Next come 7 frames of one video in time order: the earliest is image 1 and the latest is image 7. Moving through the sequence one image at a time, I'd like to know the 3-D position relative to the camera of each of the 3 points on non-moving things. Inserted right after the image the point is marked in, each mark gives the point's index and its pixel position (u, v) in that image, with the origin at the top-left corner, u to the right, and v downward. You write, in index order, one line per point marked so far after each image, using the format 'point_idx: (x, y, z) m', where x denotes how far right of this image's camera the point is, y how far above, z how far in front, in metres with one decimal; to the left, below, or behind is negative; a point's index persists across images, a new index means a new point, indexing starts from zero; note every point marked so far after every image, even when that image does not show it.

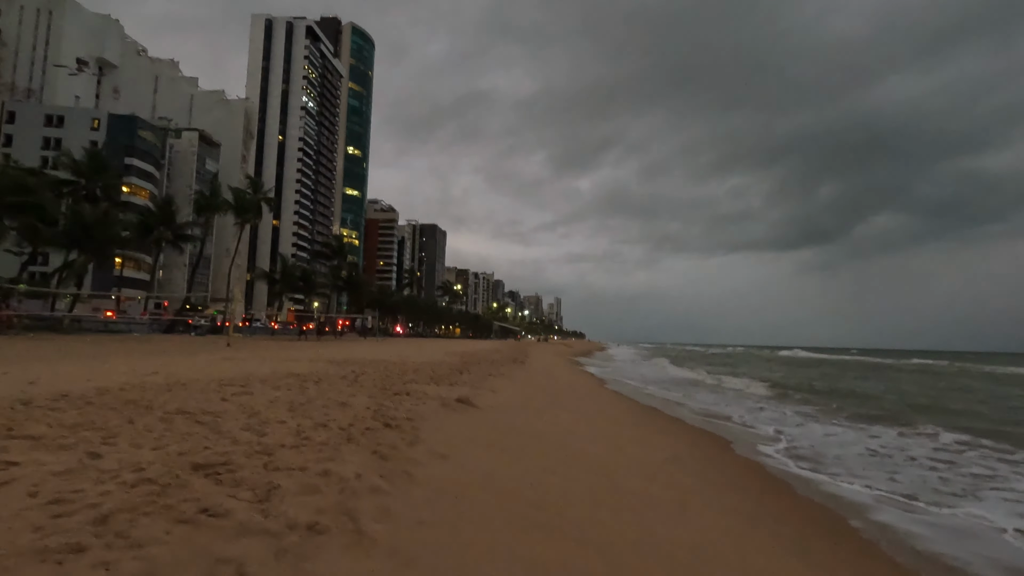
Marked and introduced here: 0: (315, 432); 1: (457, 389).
0: (-2.2, -1.6, +6.0) m
1: (-1.2, -2.2, +11.8) m
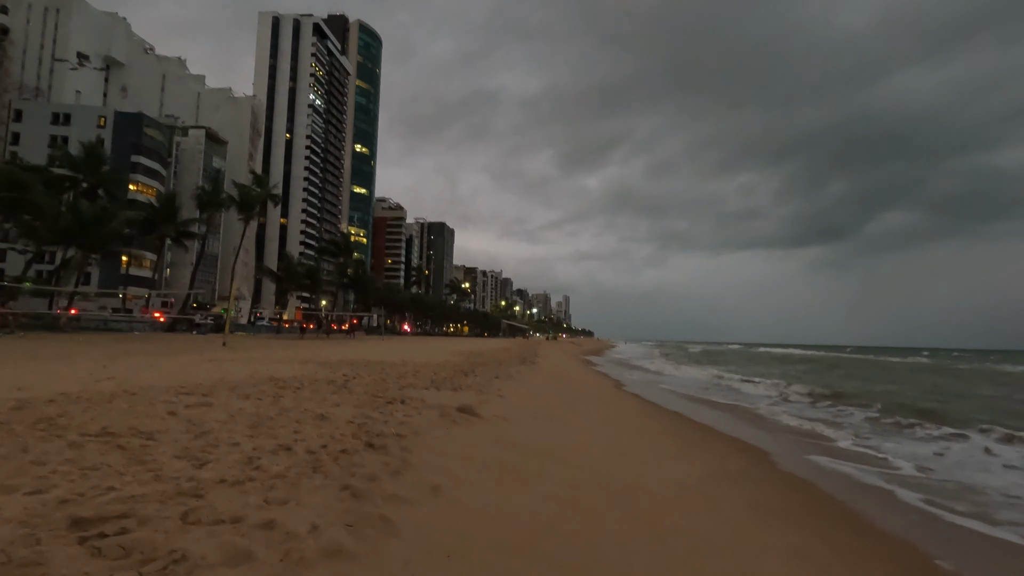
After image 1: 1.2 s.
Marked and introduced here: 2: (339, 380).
0: (-2.1, -1.5, +4.7) m
1: (-1.1, -2.1, +10.5) m
2: (-3.2, -1.7, +9.9) m
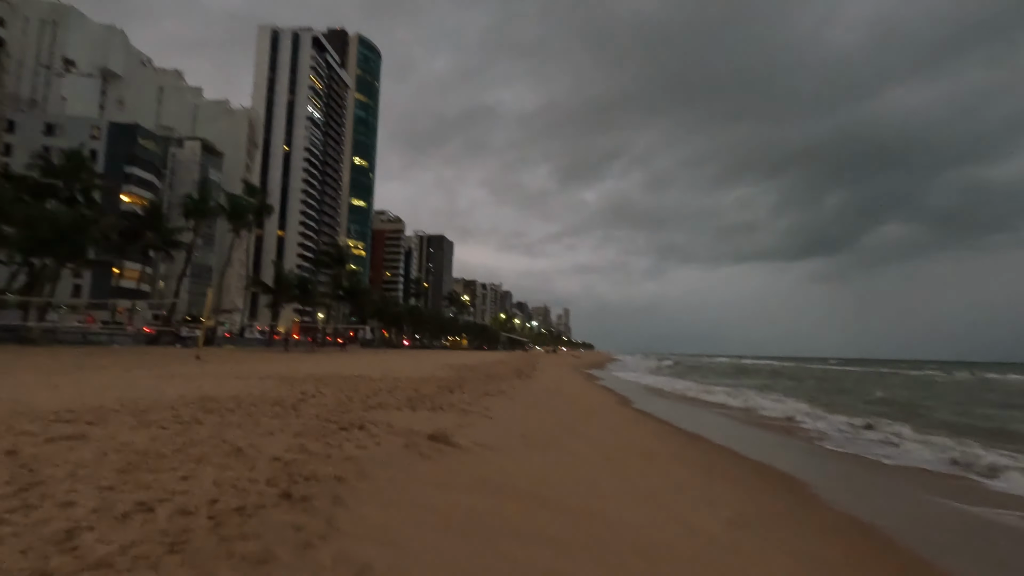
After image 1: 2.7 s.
0: (-2.3, -1.4, +3.1) m
1: (-1.3, -2.1, +8.9) m
2: (-3.4, -1.7, +8.2) m
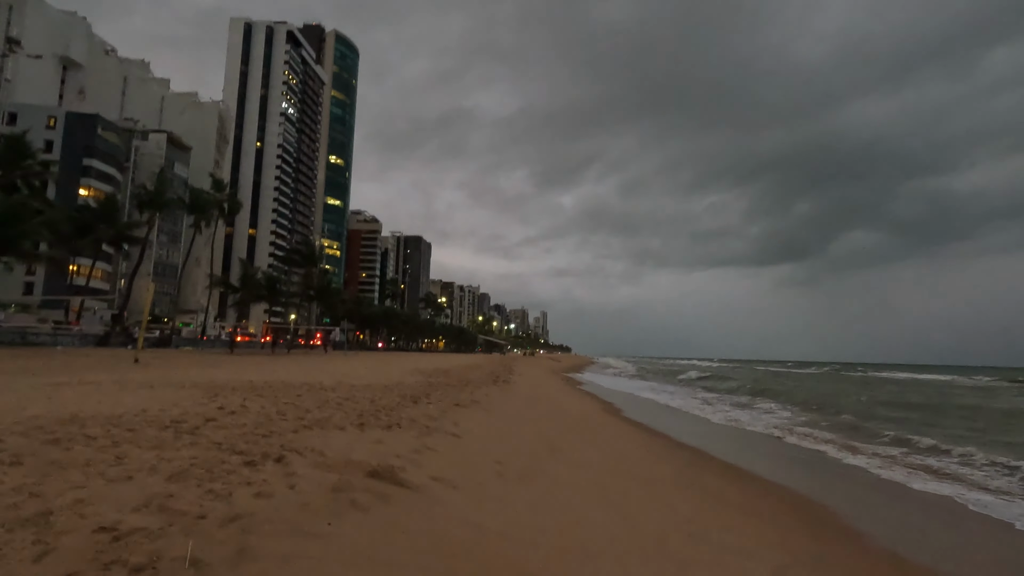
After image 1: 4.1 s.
0: (-2.4, -1.2, +1.2) m
1: (-1.6, -2.0, +7.0) m
2: (-3.7, -1.6, +6.3) m
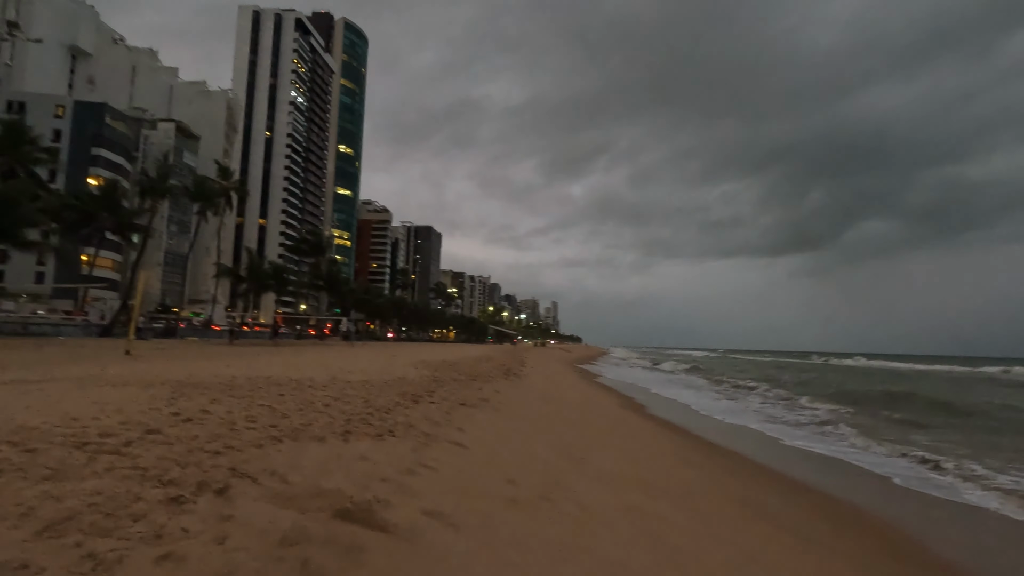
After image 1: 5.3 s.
0: (-2.4, -1.1, -0.1) m
1: (-1.4, -1.8, +5.7) m
2: (-3.6, -1.4, +5.1) m
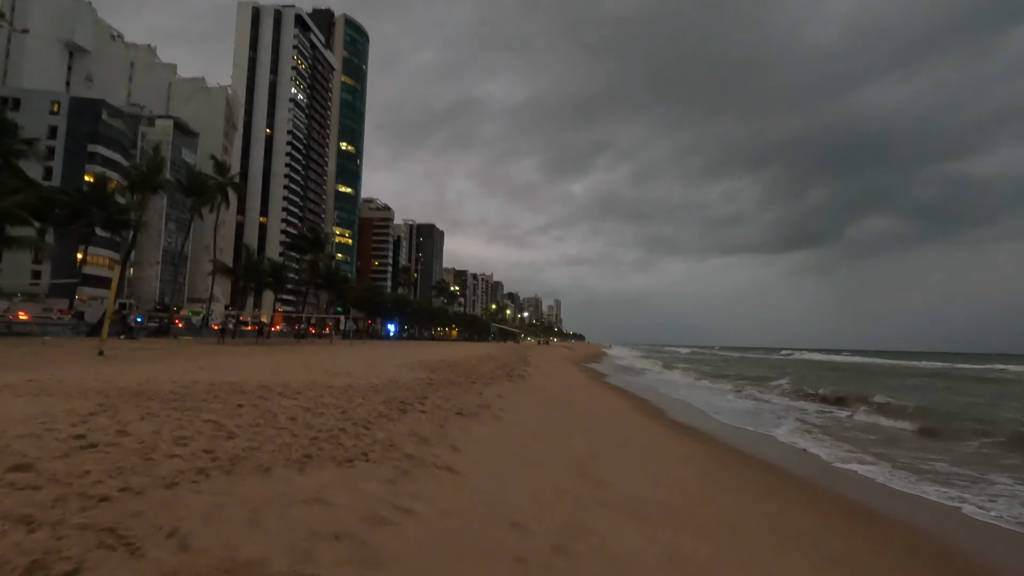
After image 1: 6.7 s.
0: (-2.4, -1.0, -1.5) m
1: (-1.4, -1.6, +4.3) m
2: (-3.5, -1.2, +3.7) m
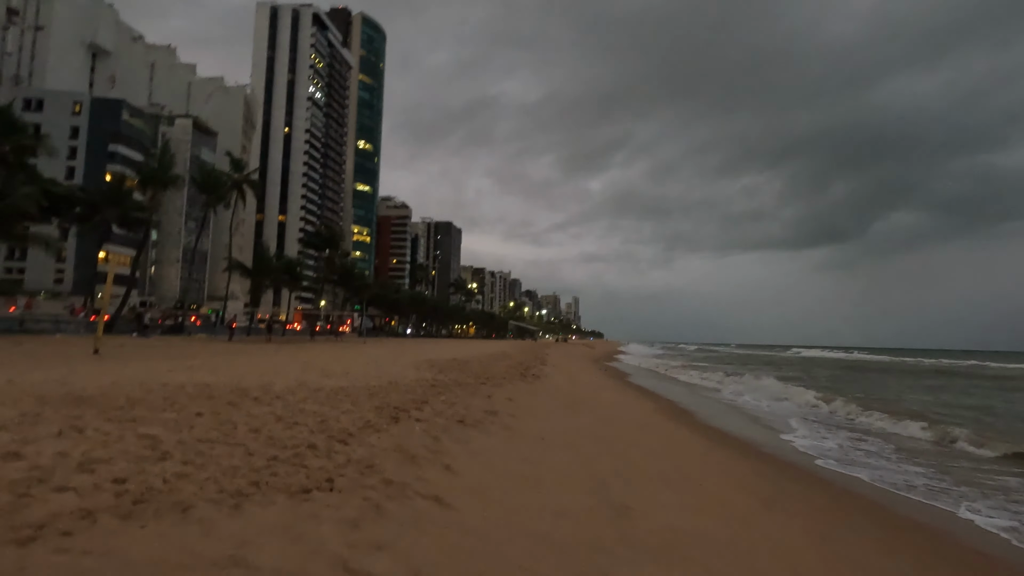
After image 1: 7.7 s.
0: (-2.6, -0.9, -2.6) m
1: (-1.4, -1.5, +3.2) m
2: (-3.6, -1.1, +2.6) m
